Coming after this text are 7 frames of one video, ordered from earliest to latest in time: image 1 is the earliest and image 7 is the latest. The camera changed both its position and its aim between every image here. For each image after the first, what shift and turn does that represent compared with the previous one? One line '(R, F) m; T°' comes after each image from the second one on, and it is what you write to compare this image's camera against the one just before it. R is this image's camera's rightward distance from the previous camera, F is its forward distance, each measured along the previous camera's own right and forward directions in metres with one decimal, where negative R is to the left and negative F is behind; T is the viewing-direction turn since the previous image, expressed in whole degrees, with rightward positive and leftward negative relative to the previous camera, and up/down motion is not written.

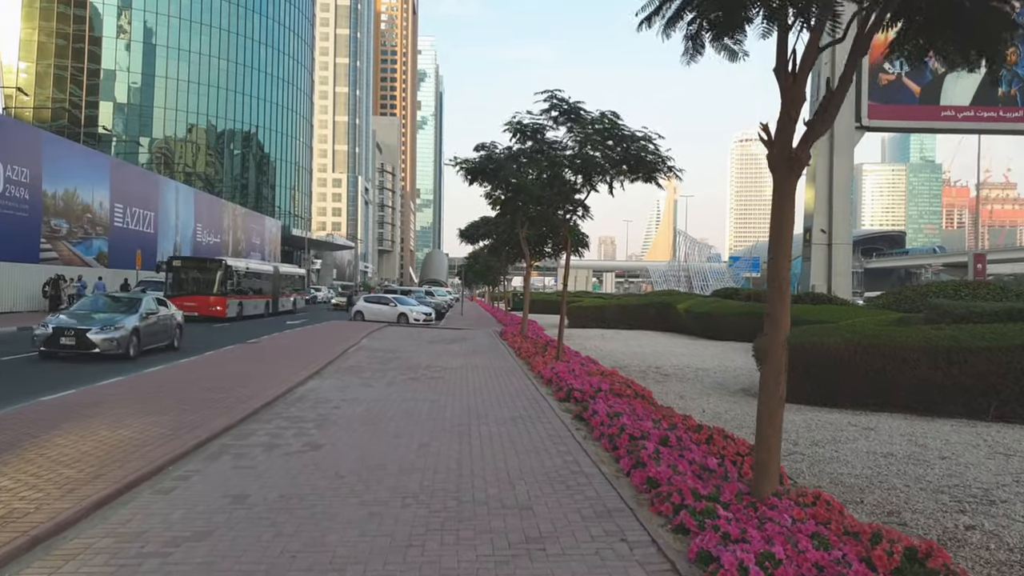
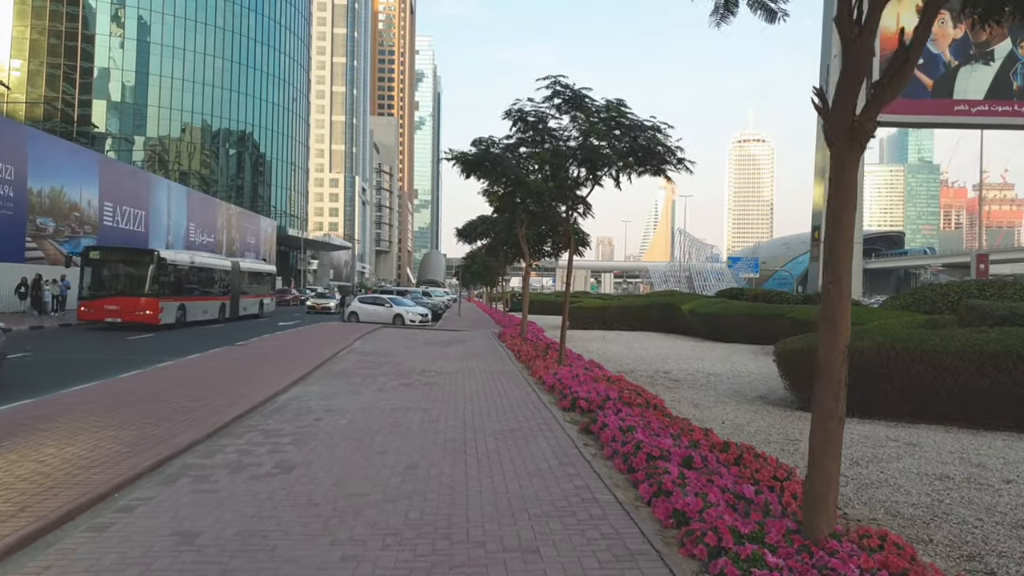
(0.0, +0.8) m; 0°
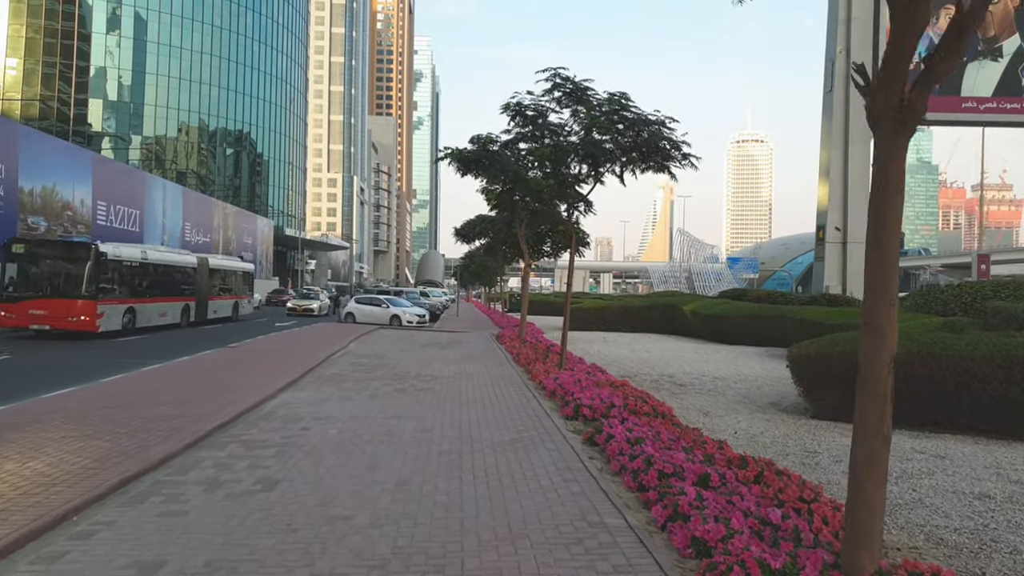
(0.0, +0.5) m; 0°
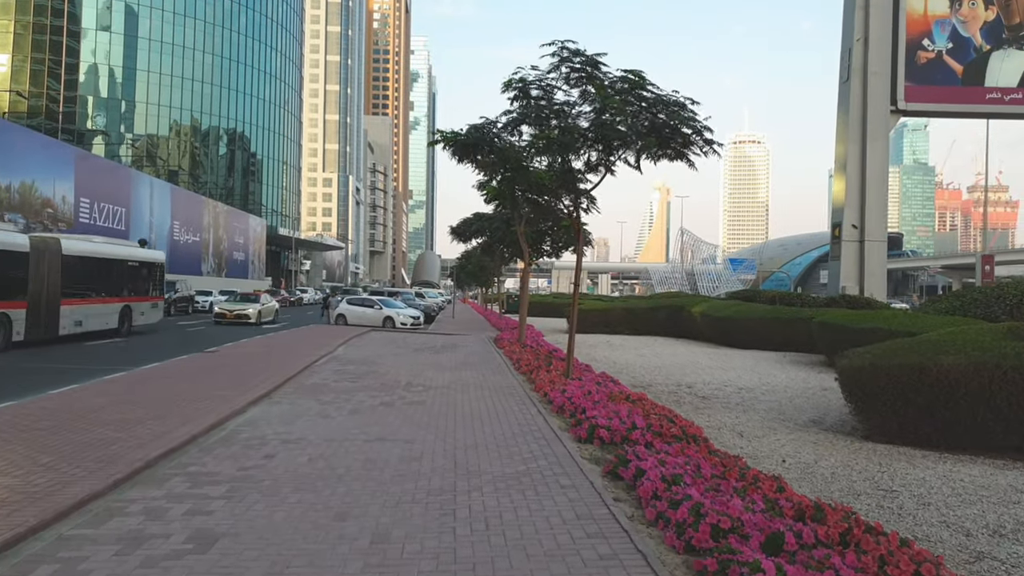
(-0.1, +1.3) m; 0°
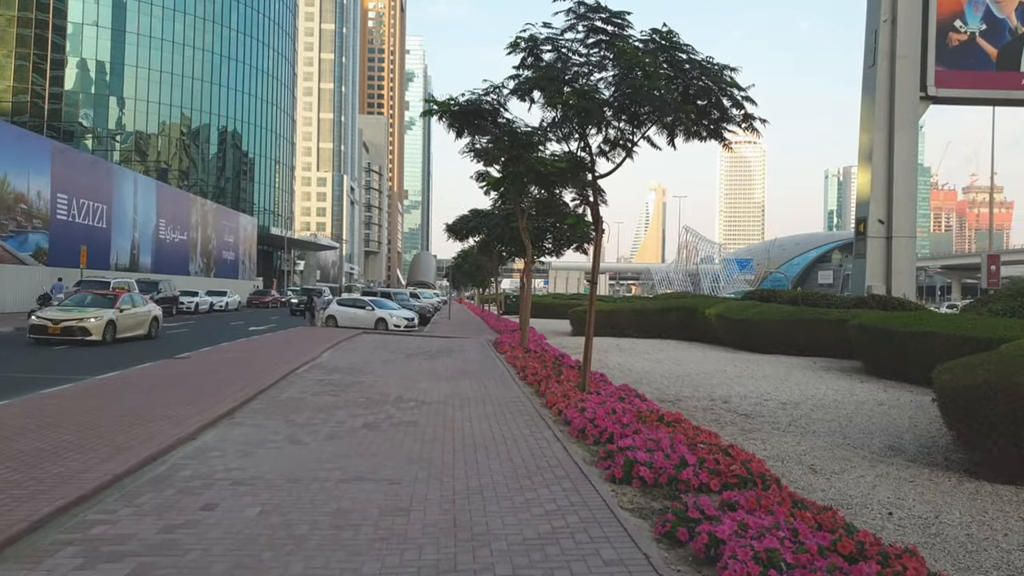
(-0.1, +1.6) m; 0°
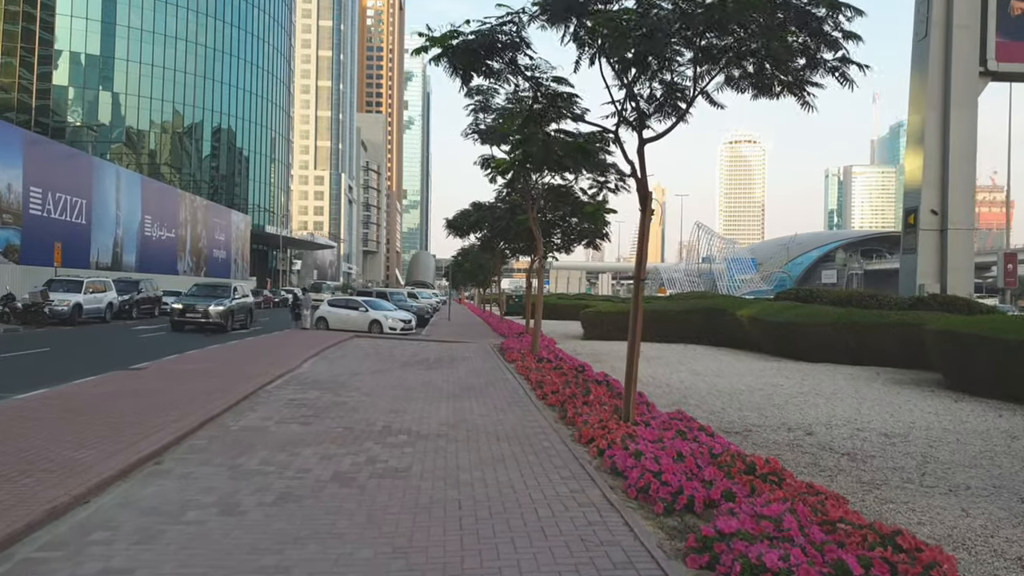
(-0.2, +2.3) m; 0°
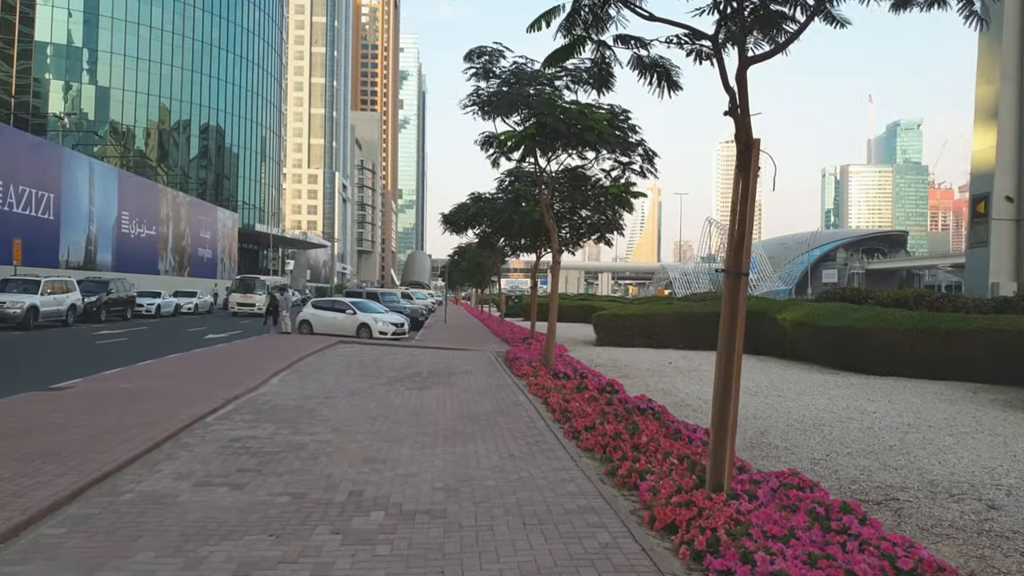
(-0.2, +2.6) m; 0°
